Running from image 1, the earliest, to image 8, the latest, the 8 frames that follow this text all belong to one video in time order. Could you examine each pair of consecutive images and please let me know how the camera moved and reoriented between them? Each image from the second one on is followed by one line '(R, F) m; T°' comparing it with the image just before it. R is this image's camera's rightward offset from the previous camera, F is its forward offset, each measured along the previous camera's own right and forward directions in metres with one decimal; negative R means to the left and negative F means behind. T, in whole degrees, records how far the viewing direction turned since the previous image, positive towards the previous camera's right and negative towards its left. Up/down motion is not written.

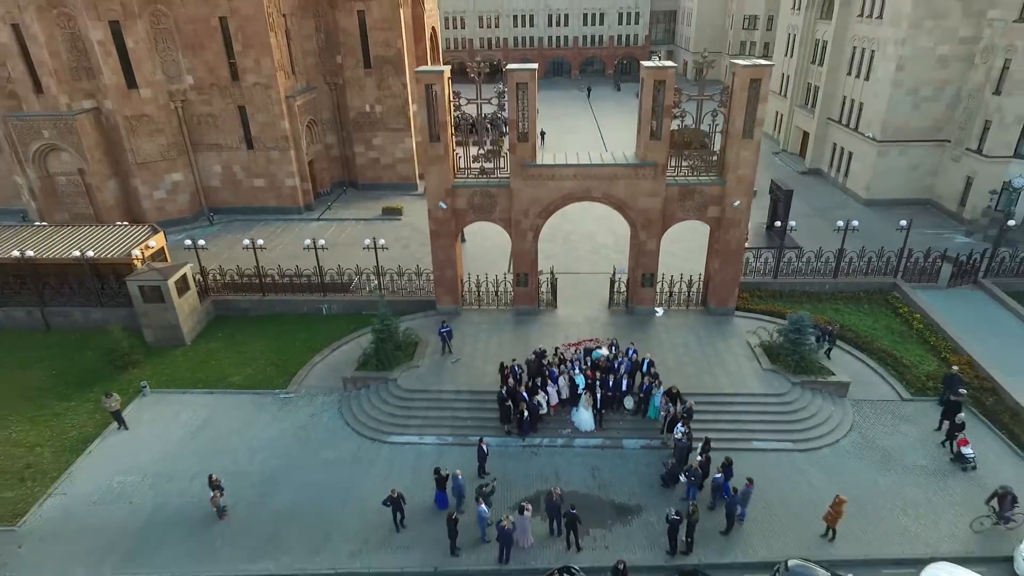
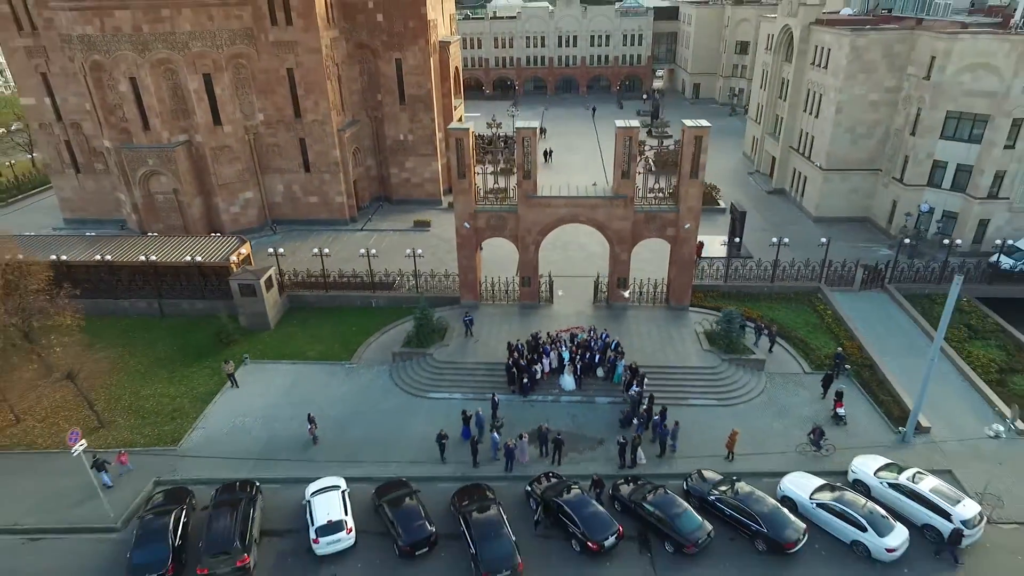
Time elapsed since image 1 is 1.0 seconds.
(+0.3, -6.2) m; -1°
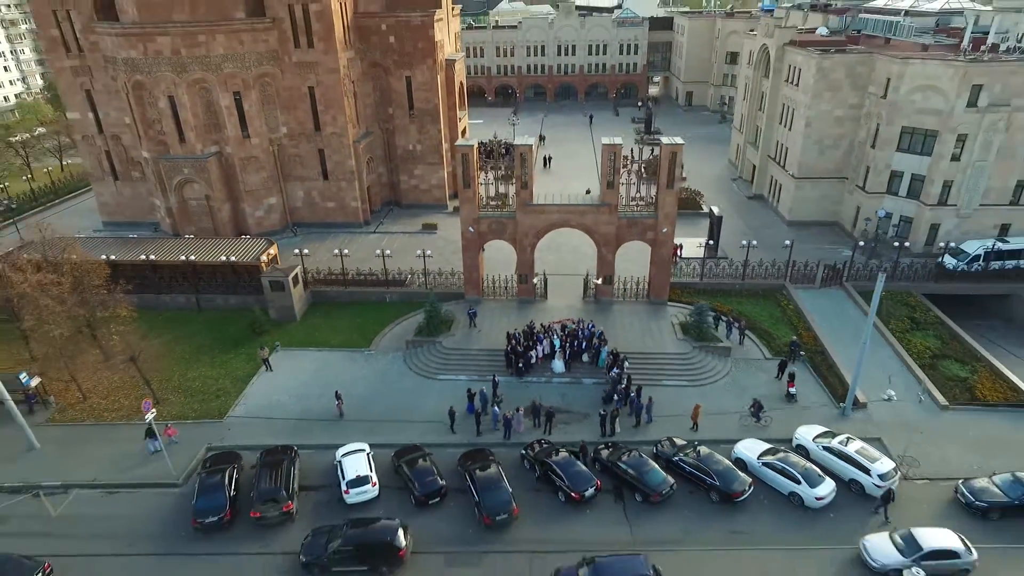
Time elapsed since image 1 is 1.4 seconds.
(+0.1, -3.4) m; 0°
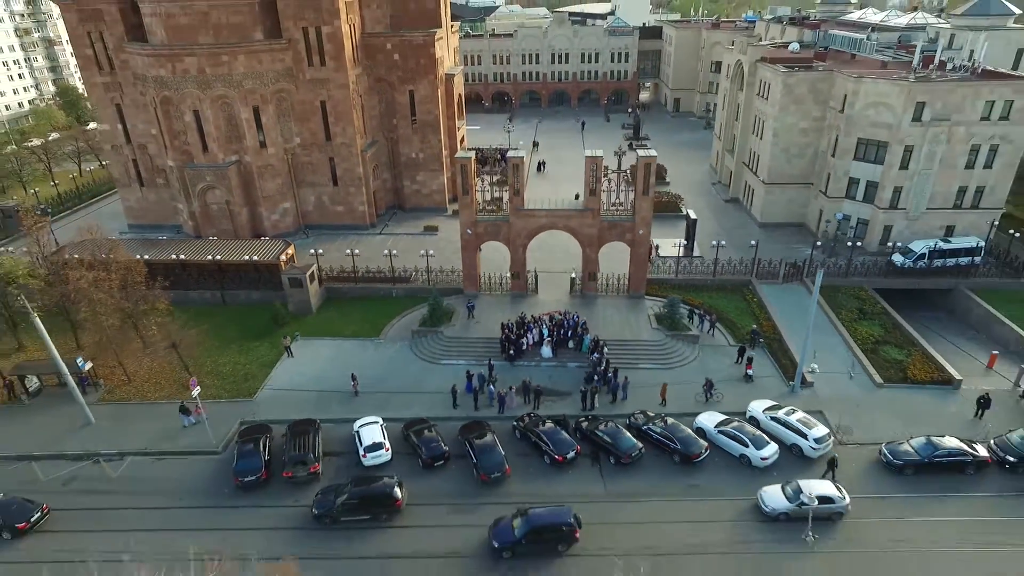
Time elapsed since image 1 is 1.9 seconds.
(+0.2, -3.4) m; 0°
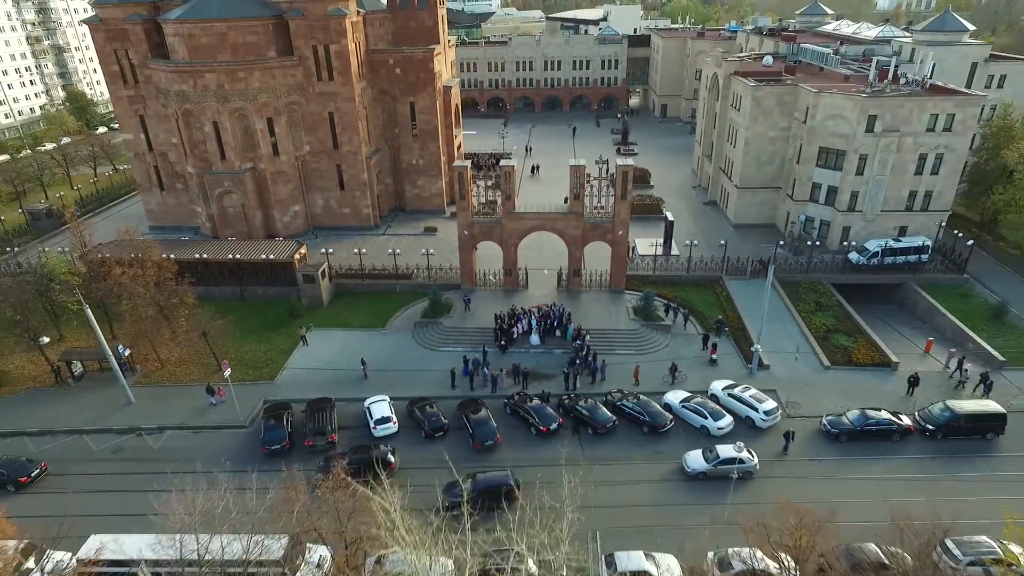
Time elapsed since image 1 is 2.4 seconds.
(+0.3, -3.4) m; 0°
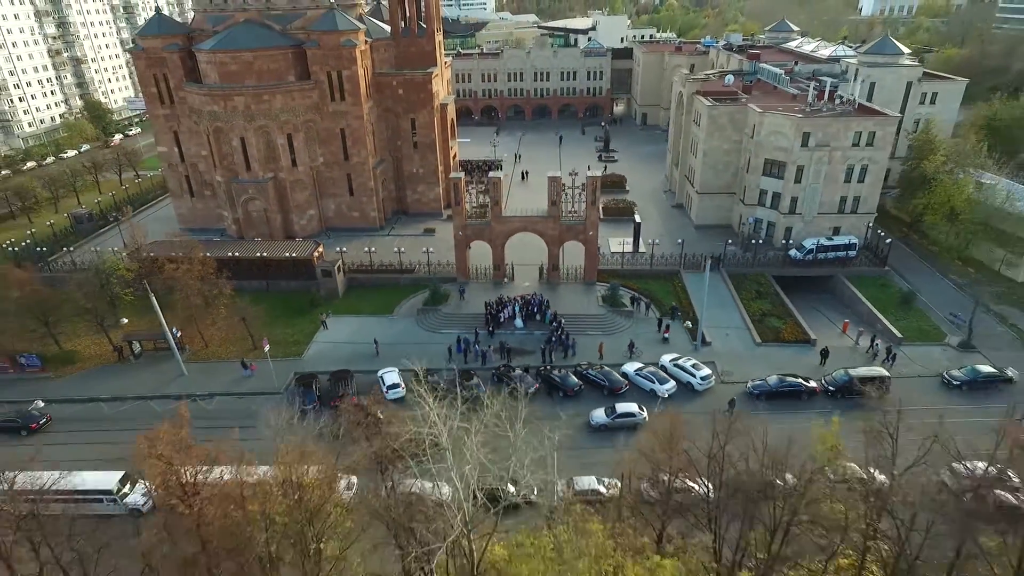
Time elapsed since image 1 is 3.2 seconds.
(+0.6, -6.2) m; 0°
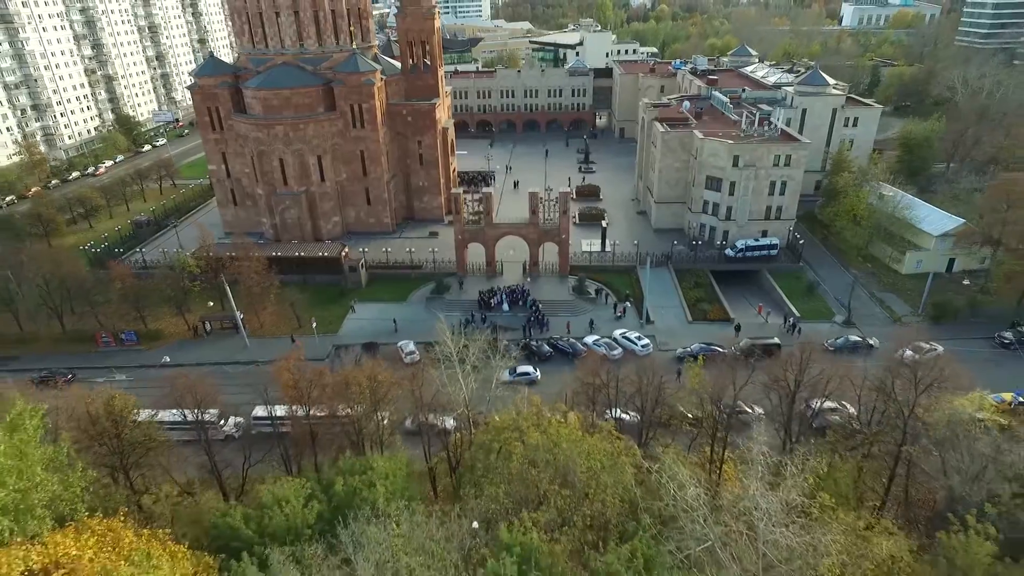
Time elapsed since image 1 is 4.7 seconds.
(+0.7, -10.5) m; 0°
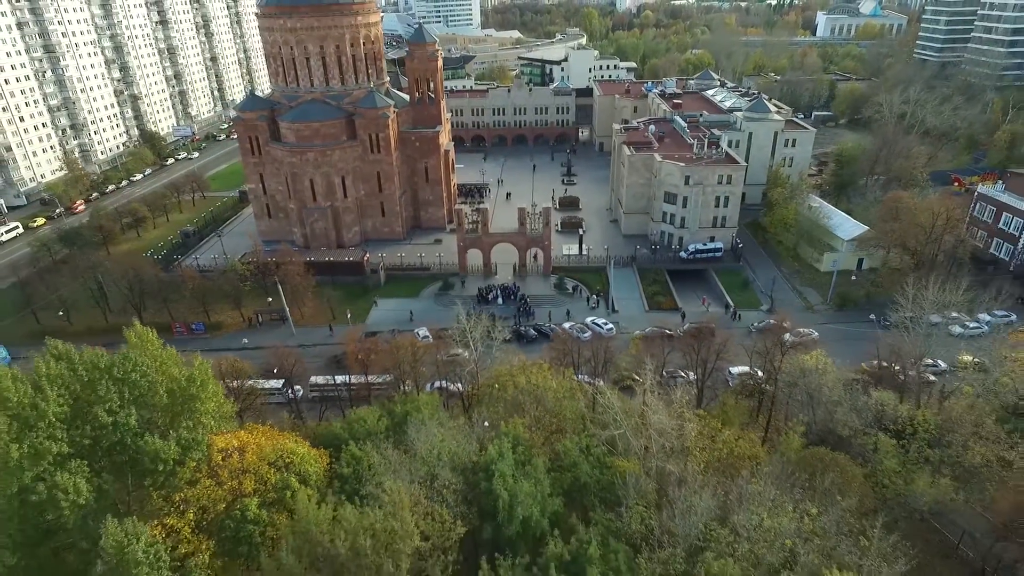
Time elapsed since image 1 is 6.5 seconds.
(-0.1, -11.5) m; +1°
